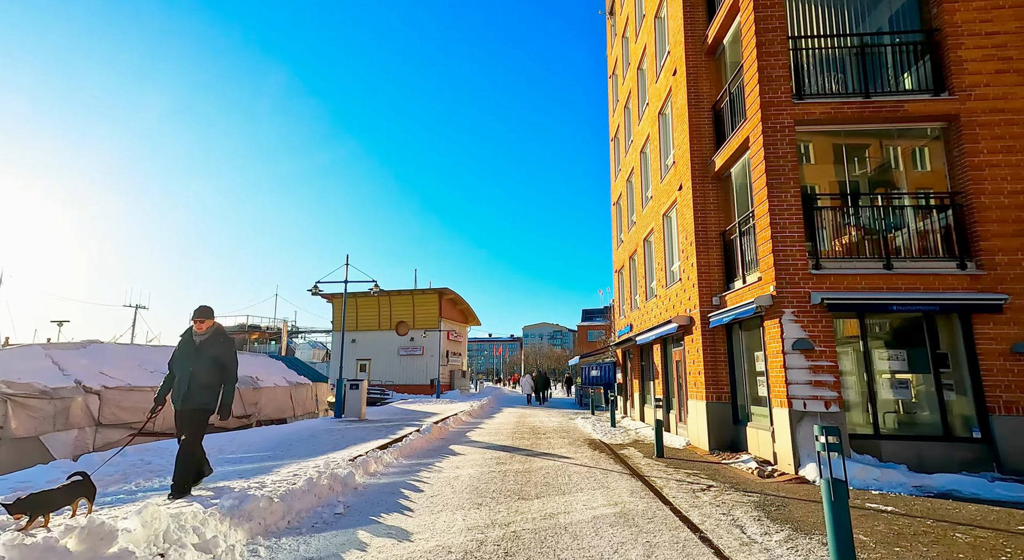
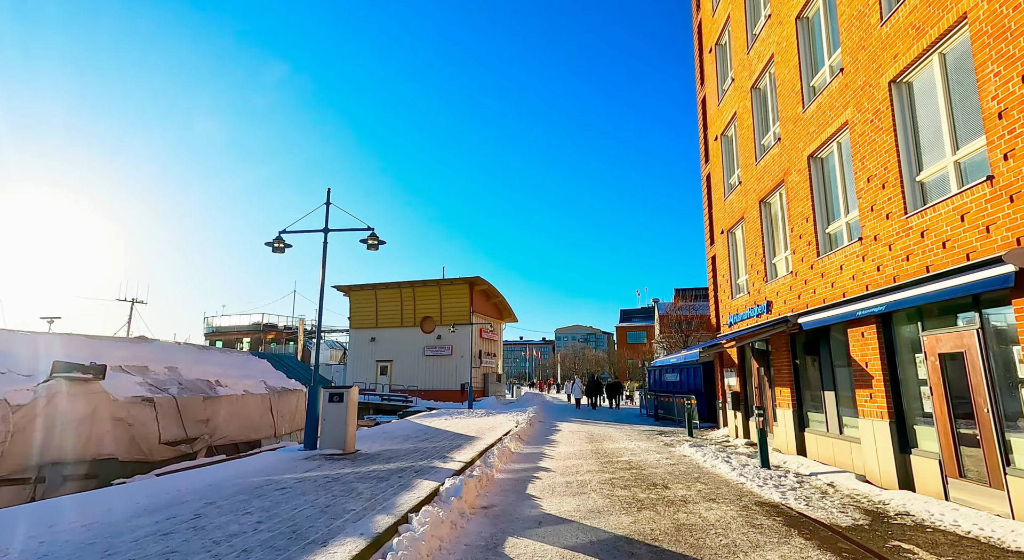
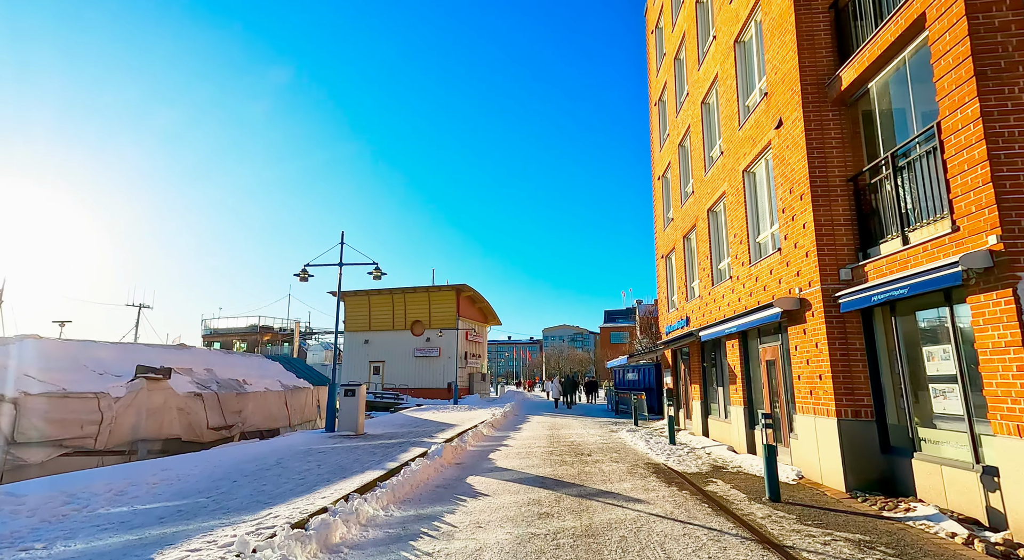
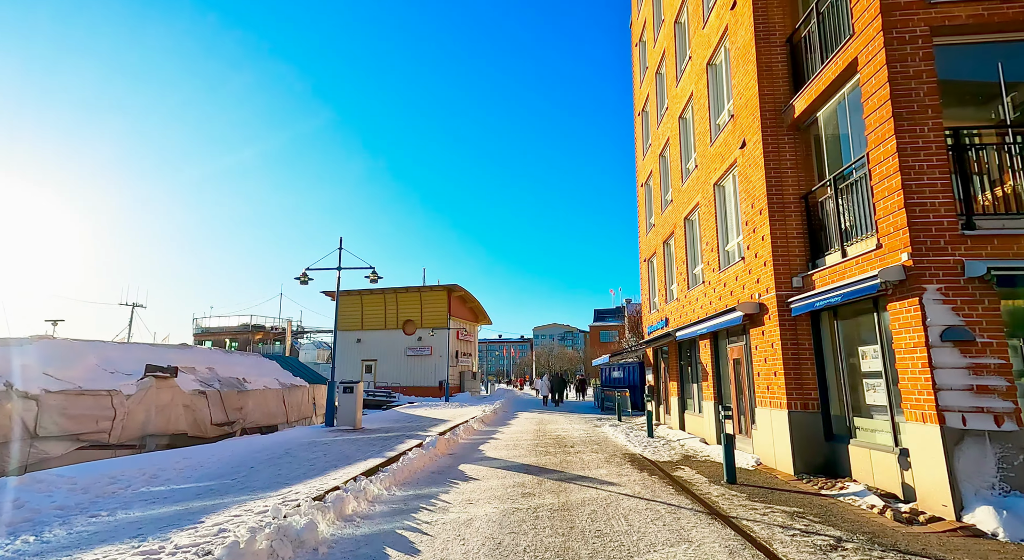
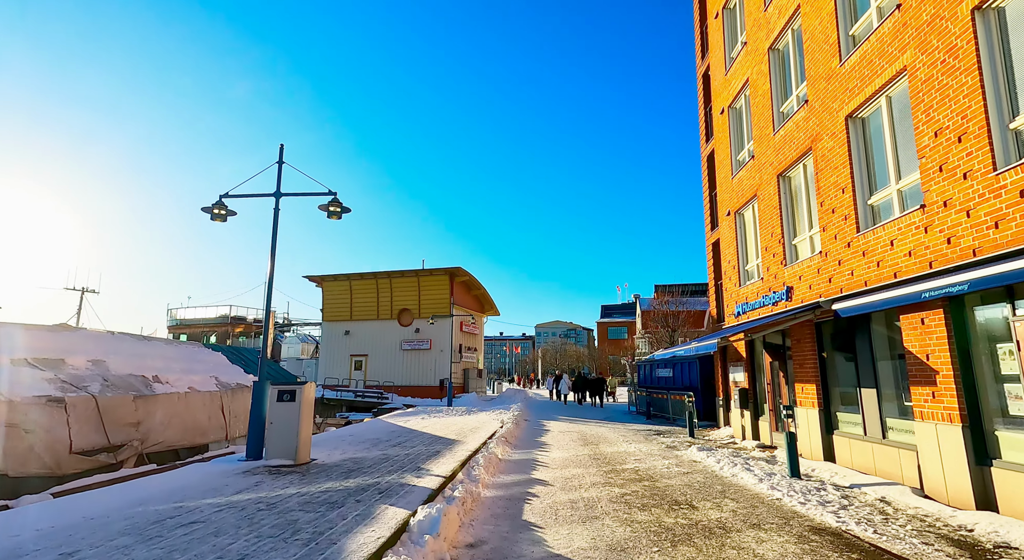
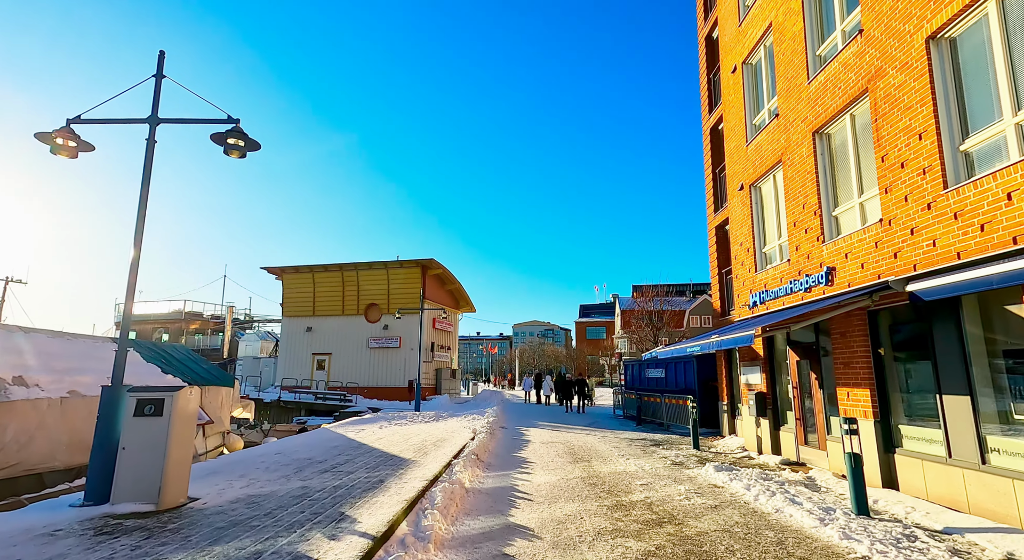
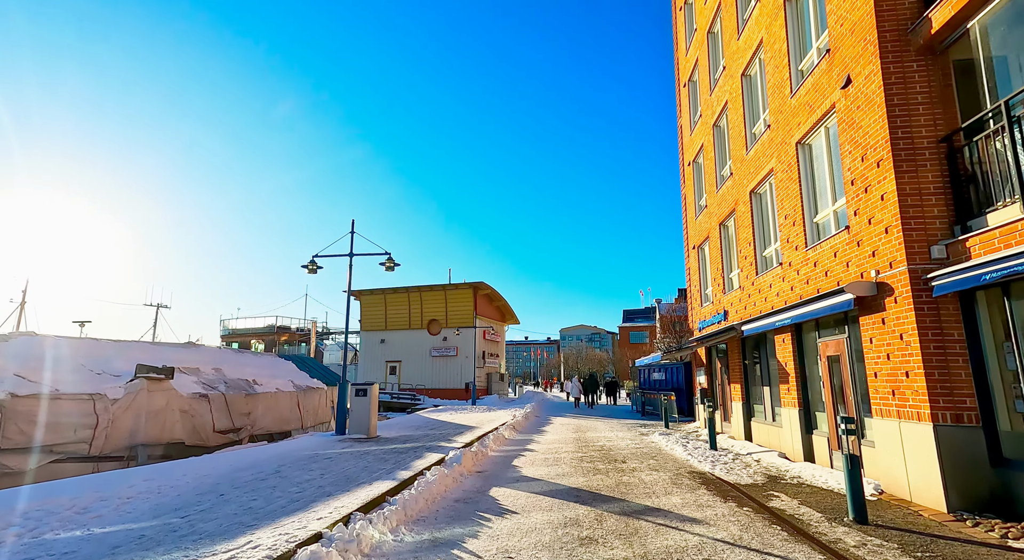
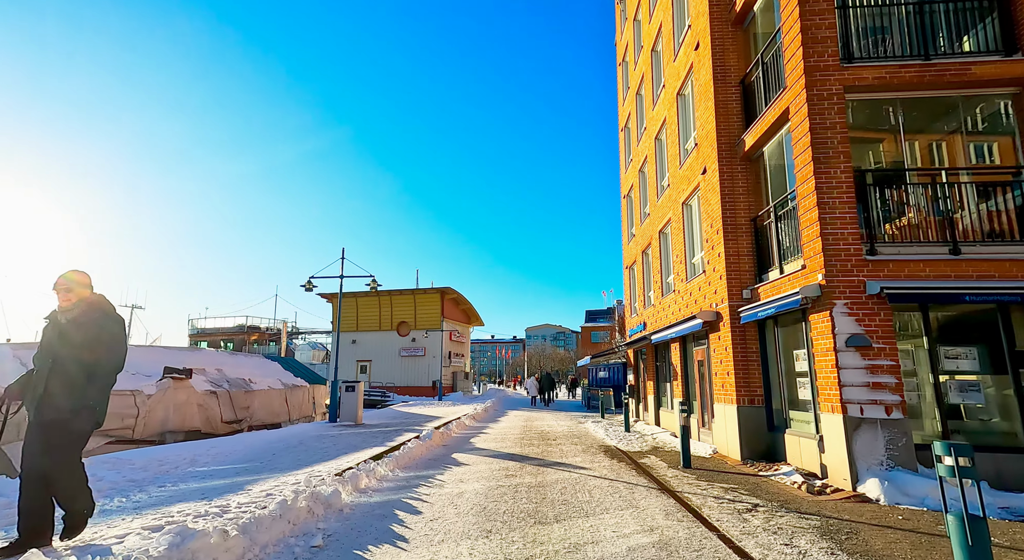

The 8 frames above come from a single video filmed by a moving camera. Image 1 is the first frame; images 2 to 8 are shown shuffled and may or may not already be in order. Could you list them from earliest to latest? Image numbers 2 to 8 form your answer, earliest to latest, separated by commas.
8, 4, 3, 7, 2, 5, 6
